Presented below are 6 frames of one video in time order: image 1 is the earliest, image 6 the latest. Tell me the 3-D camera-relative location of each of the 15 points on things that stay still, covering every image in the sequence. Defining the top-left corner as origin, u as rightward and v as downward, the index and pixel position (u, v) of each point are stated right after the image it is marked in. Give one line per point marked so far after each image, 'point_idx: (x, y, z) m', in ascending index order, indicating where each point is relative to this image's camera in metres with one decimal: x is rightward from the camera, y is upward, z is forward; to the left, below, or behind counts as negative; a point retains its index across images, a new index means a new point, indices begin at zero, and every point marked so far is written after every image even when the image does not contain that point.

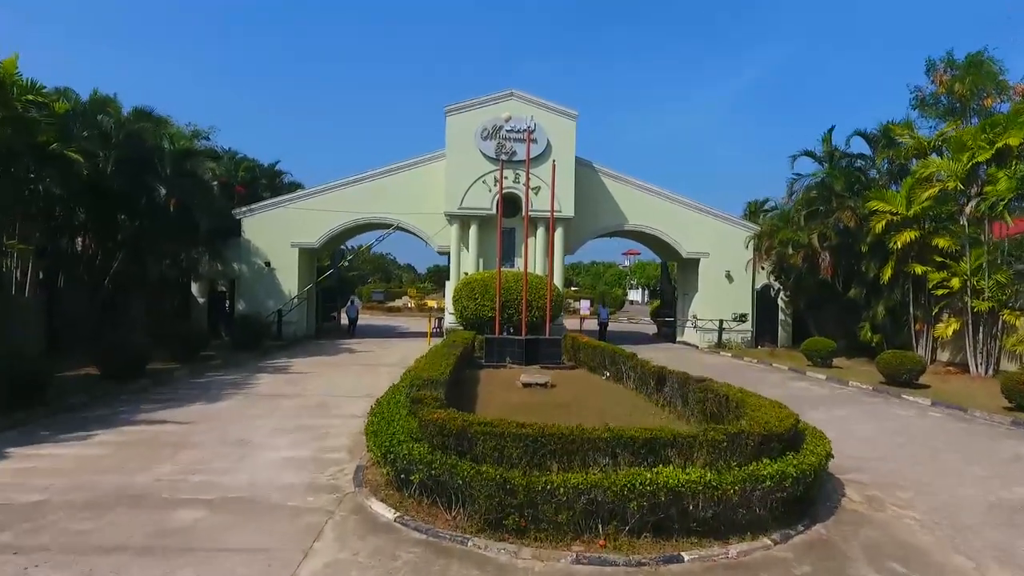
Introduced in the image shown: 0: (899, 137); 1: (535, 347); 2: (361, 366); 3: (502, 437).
0: (+7.9, +3.1, +19.2) m
1: (+0.4, -1.1, +17.5) m
2: (-2.9, -1.5, +17.8) m
3: (-0.1, -1.0, +6.1) m
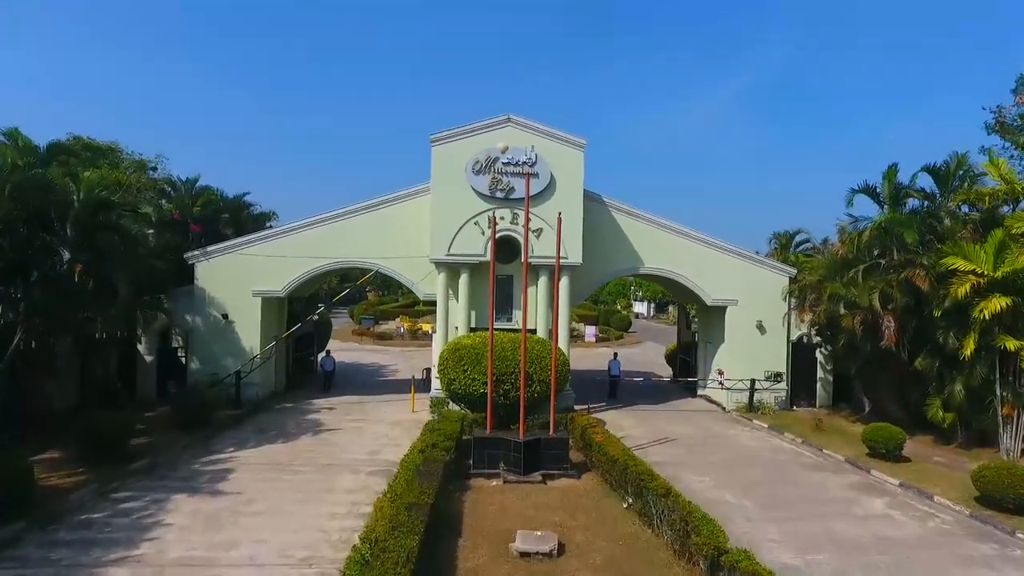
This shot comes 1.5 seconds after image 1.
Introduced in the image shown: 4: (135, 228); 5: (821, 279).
0: (+7.9, +1.8, +15.6) m
1: (+0.4, -2.4, +13.9) m
2: (-2.9, -2.8, +14.3) m
3: (-0.1, -2.3, +2.6) m
4: (-6.7, +1.1, +16.8) m
5: (+6.3, +0.2, +19.1) m
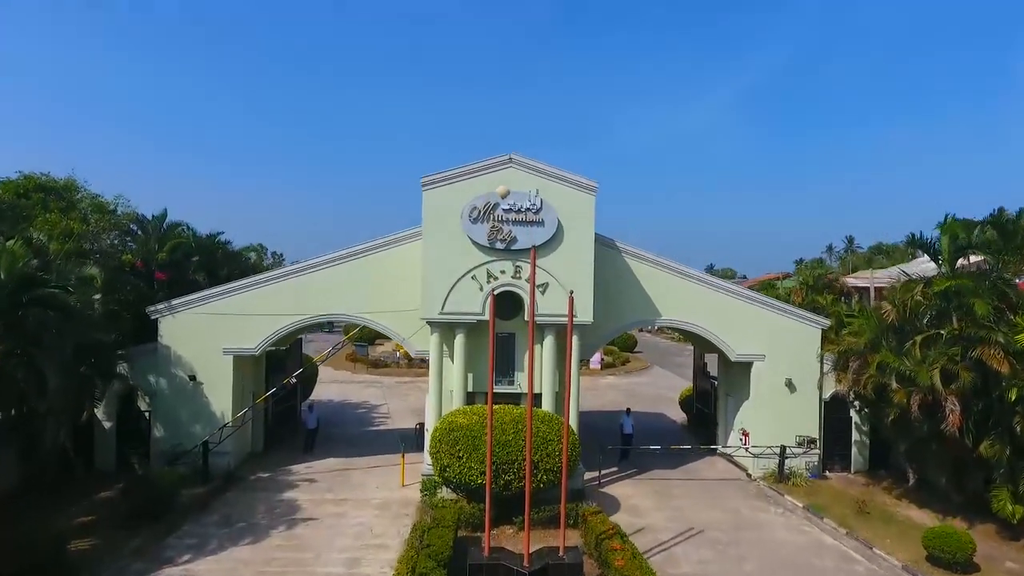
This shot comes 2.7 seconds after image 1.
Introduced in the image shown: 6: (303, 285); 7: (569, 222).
0: (+7.9, +0.7, +13.3) m
1: (+0.4, -3.6, +11.6) m
2: (-2.9, -4.0, +11.9) m
3: (-0.1, -3.4, +0.2) m
4: (-6.7, -0.1, +14.5) m
5: (+6.3, -1.0, +16.8) m
6: (-4.4, +0.1, +19.7) m
7: (+1.1, +1.3, +18.0) m
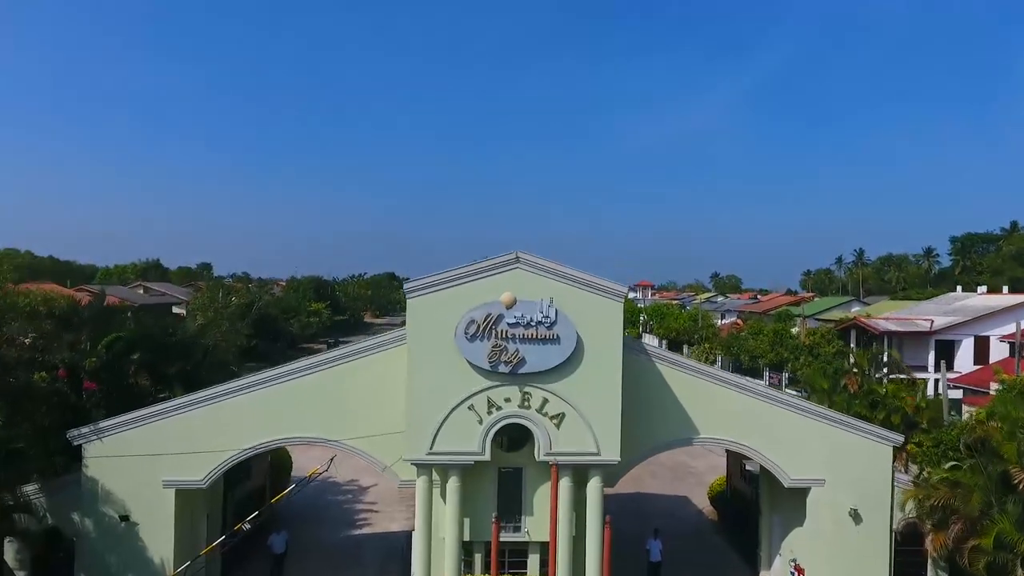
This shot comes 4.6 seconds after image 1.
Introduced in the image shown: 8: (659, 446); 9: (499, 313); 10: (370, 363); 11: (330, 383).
0: (+8.0, -1.3, +9.6) m
1: (+0.5, -5.6, +7.9) m
2: (-2.8, -6.0, +8.3) m
3: (0.0, -5.4, -3.4) m
4: (-6.6, -2.1, +10.8) m
5: (+6.4, -3.0, +13.1) m
6: (-4.3, -1.9, +16.1) m
7: (+1.2, -0.7, +14.4) m
8: (+2.6, -2.8, +16.7) m
9: (-0.2, -0.4, +14.1) m
10: (-2.4, -1.3, +16.2) m
11: (-3.1, -1.6, +16.2) m
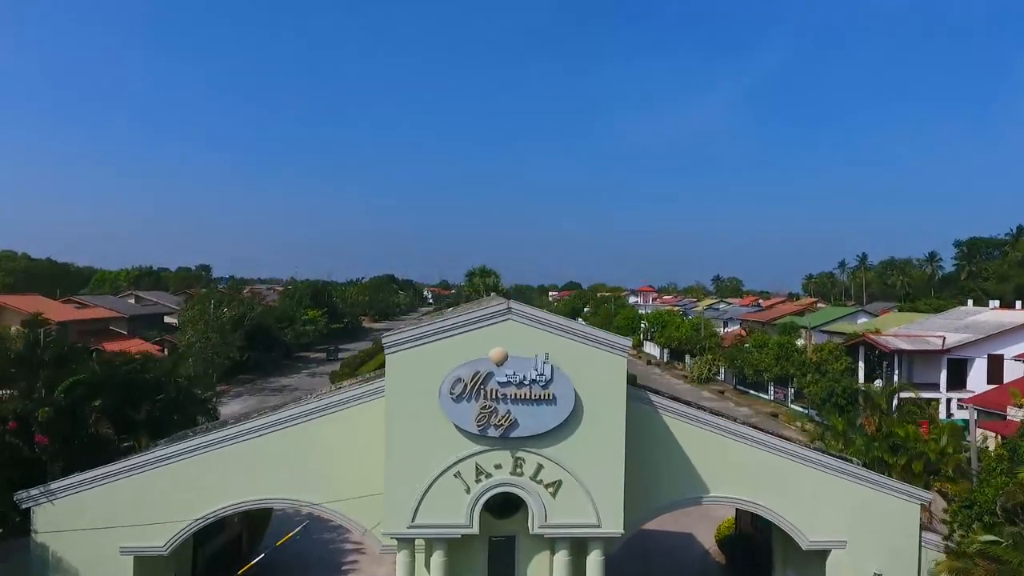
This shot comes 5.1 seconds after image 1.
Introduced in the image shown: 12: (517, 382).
0: (+7.9, -2.1, +8.2) m
1: (+0.4, -6.3, +6.5) m
2: (-2.9, -6.7, +6.9) m
3: (-0.1, -6.1, -4.9) m
4: (-6.7, -2.8, +9.4) m
5: (+6.3, -3.7, +11.7) m
6: (-4.4, -2.6, +14.6) m
7: (+1.1, -1.5, +12.9) m
8: (+2.5, -3.6, +15.3) m
9: (-0.3, -1.1, +12.7) m
10: (-2.6, -2.0, +14.8) m
11: (-3.3, -2.4, +14.7) m
12: (+0.1, -1.3, +12.7) m
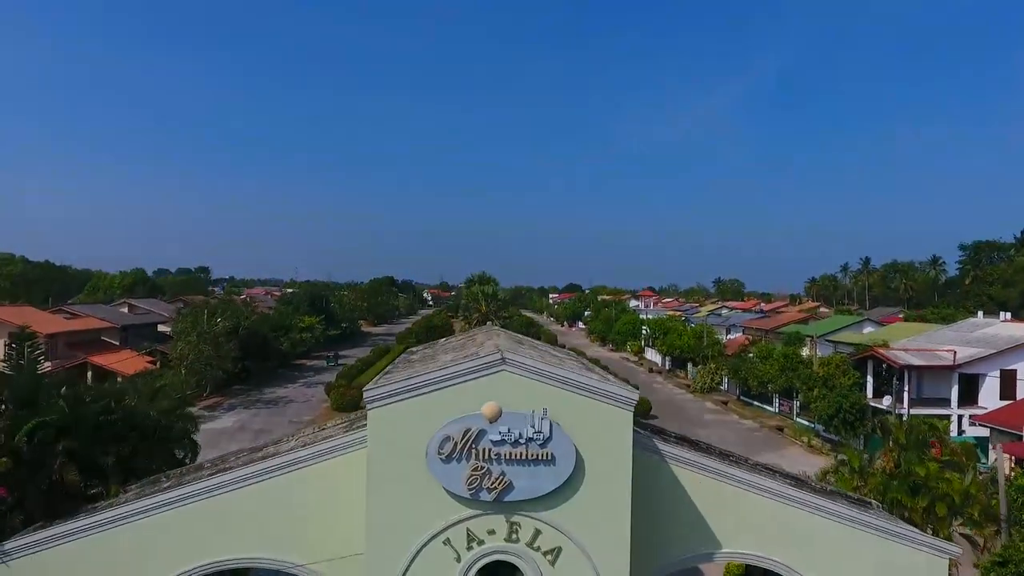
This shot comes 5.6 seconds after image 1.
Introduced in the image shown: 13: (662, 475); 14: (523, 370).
0: (+7.8, -2.7, +7.0) m
1: (+0.3, -6.9, +5.3) m
2: (-3.0, -7.3, +5.7) m
3: (-0.2, -6.7, -6.0) m
4: (-6.8, -3.4, +8.2) m
5: (+6.2, -4.3, +10.5) m
6: (-4.4, -3.2, +13.5) m
7: (+1.0, -2.1, +11.7) m
8: (+2.4, -4.1, +14.1) m
9: (-0.4, -1.7, +11.5) m
10: (-2.6, -2.6, +13.6) m
11: (-3.3, -3.0, +13.5) m
12: (0.0, -1.8, +11.5) m
13: (+2.3, -2.9, +14.2) m
14: (+0.2, -1.0, +11.7) m
